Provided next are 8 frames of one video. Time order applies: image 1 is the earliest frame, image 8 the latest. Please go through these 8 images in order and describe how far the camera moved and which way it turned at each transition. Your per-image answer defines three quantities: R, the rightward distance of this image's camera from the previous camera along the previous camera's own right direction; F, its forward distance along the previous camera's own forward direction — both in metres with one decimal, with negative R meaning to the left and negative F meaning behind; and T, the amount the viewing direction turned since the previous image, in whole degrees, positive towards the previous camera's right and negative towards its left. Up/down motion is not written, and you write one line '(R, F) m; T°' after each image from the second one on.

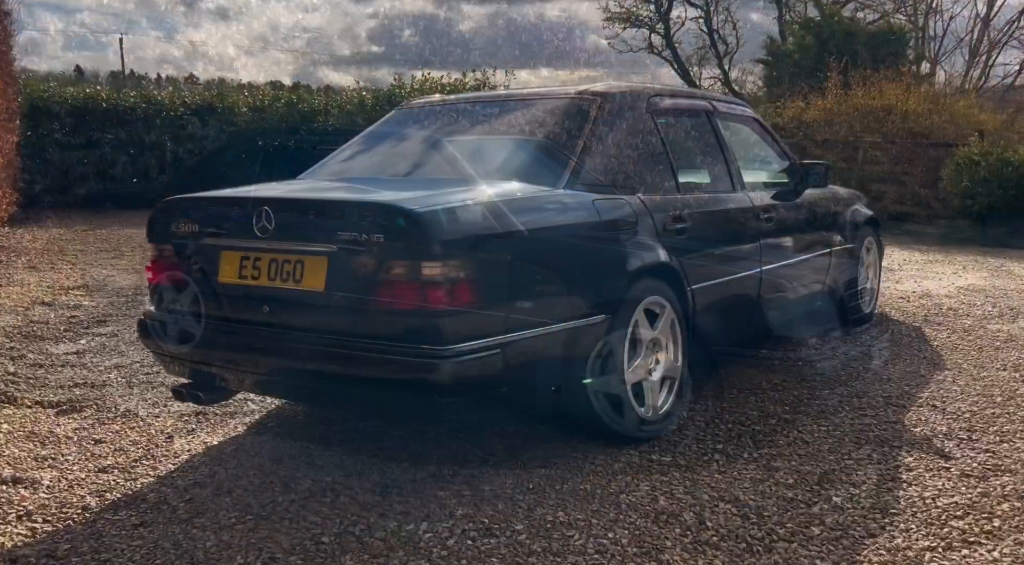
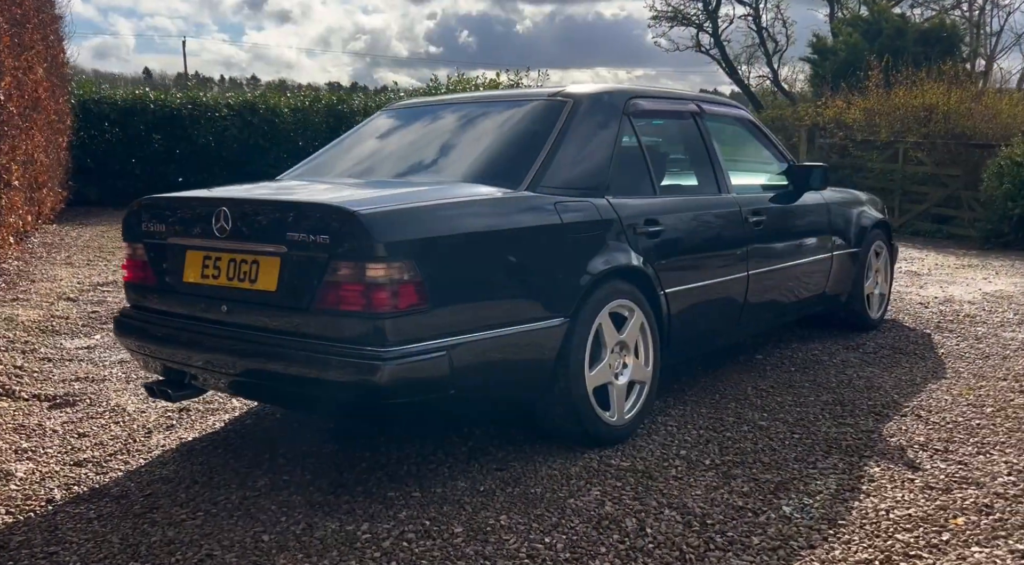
(+0.4, 0.0) m; -3°
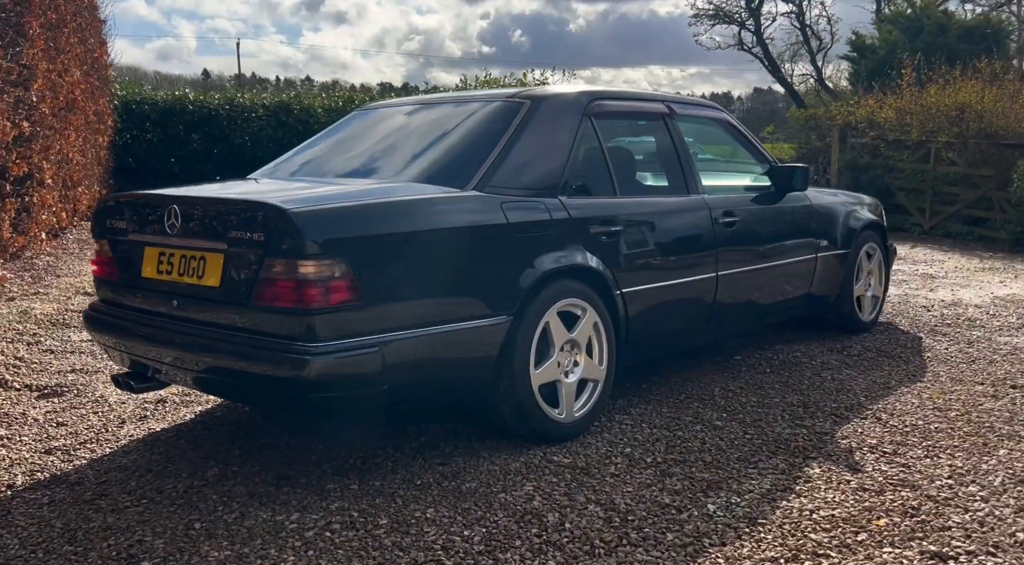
(+0.4, -0.1) m; -3°
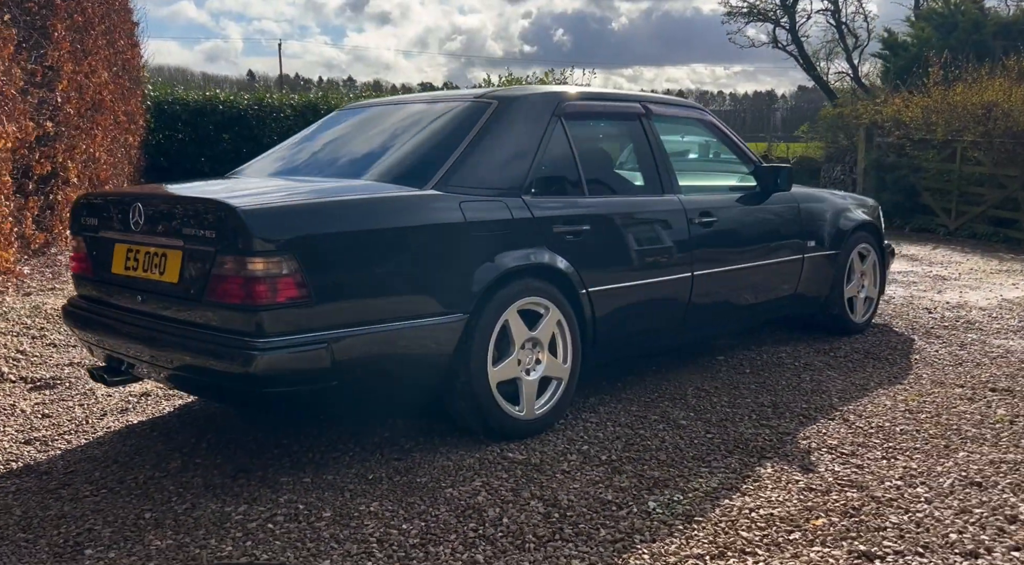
(+0.3, 0.0) m; -2°
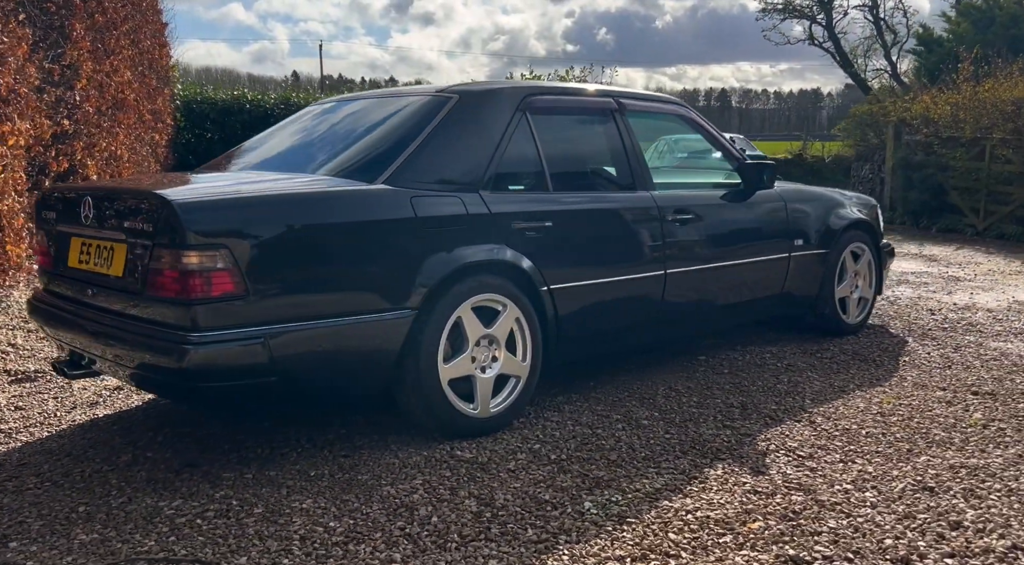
(+0.4, +0.1) m; -2°
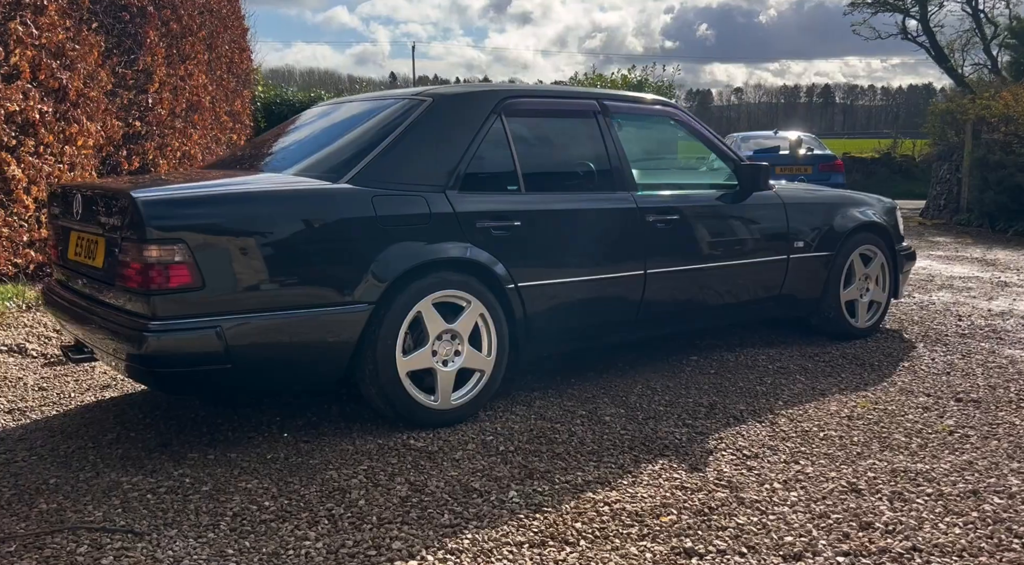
(+0.6, -0.1) m; -6°
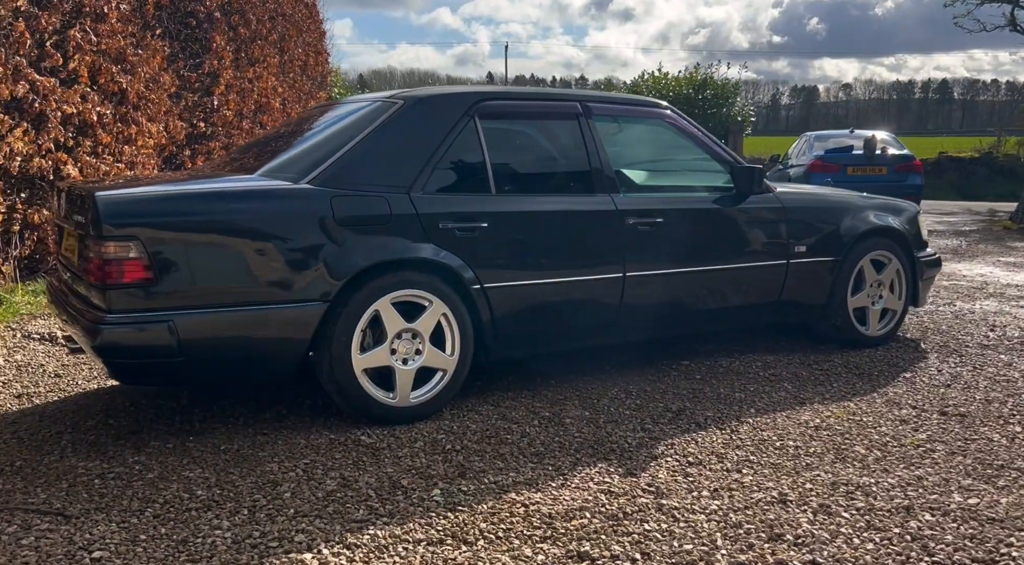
(+0.6, 0.0) m; -6°
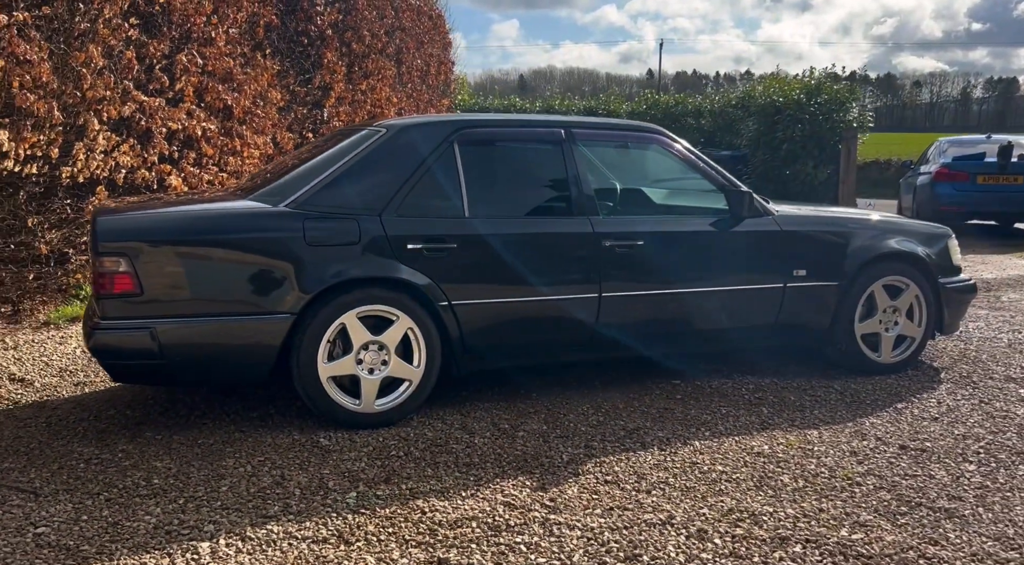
(+1.0, -0.2) m; -10°
